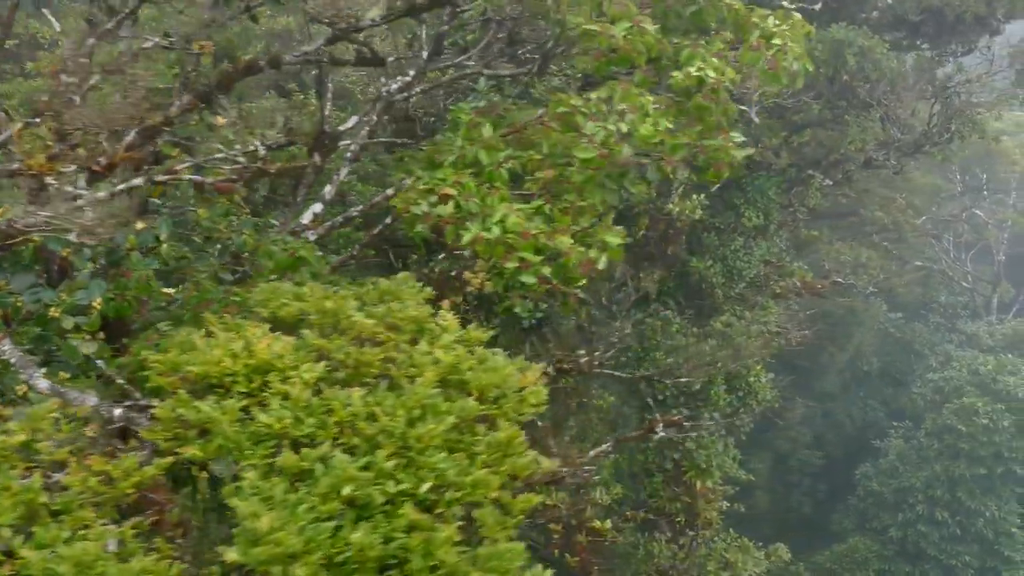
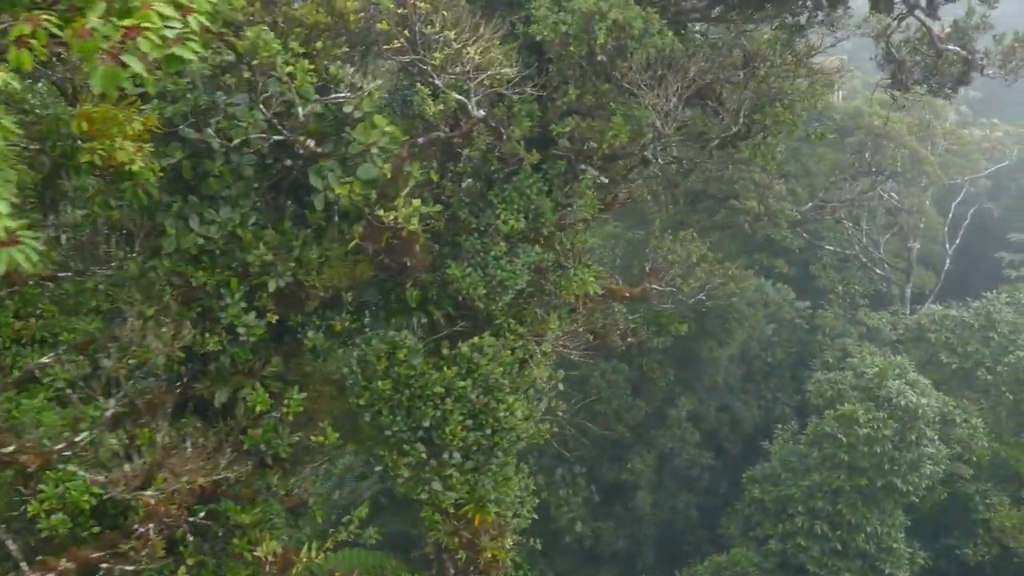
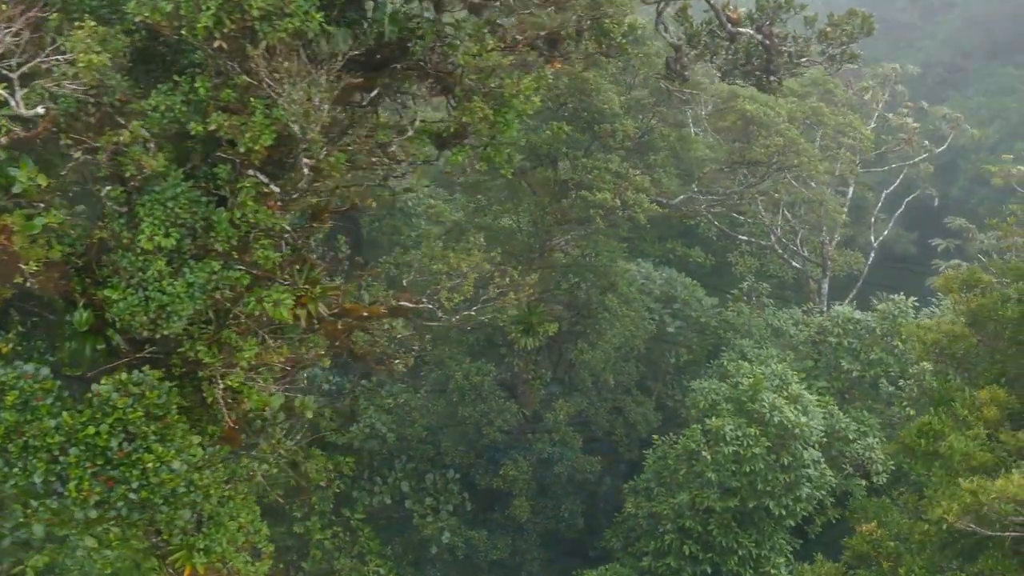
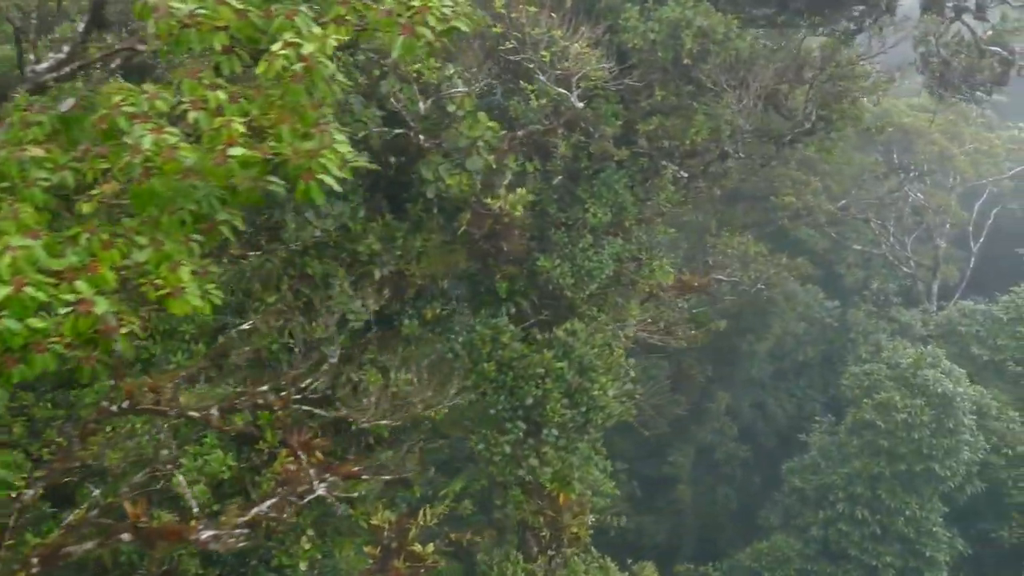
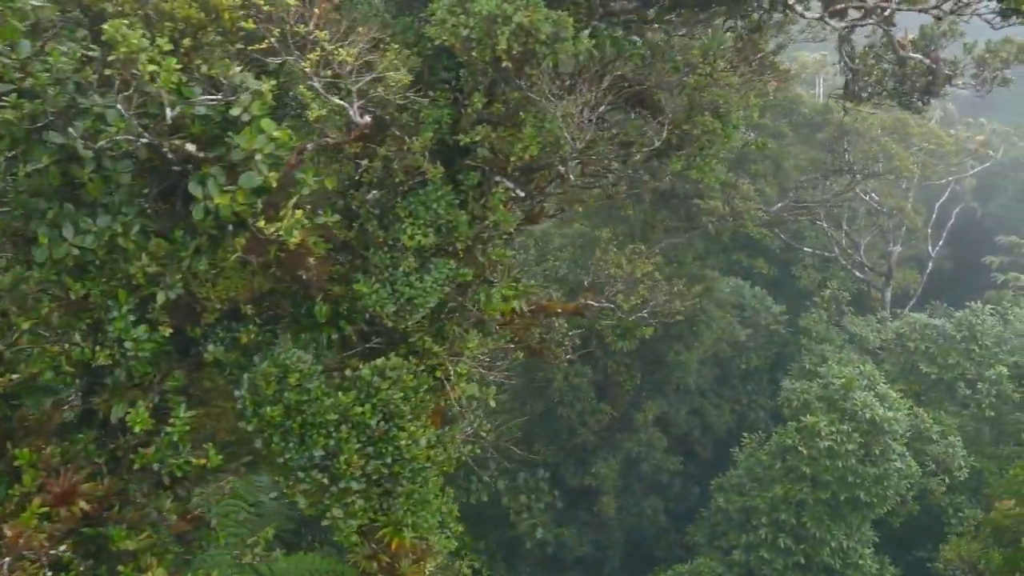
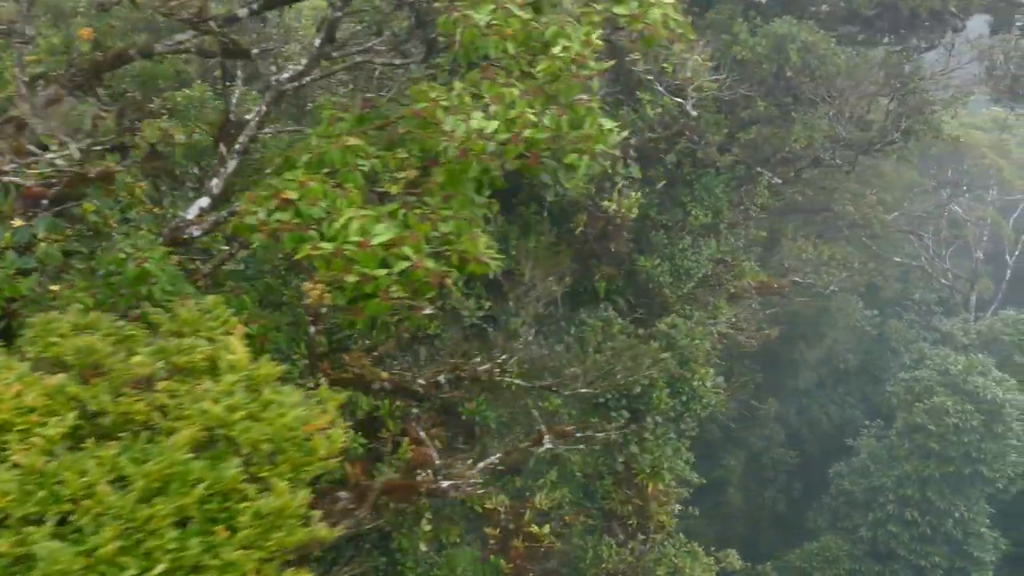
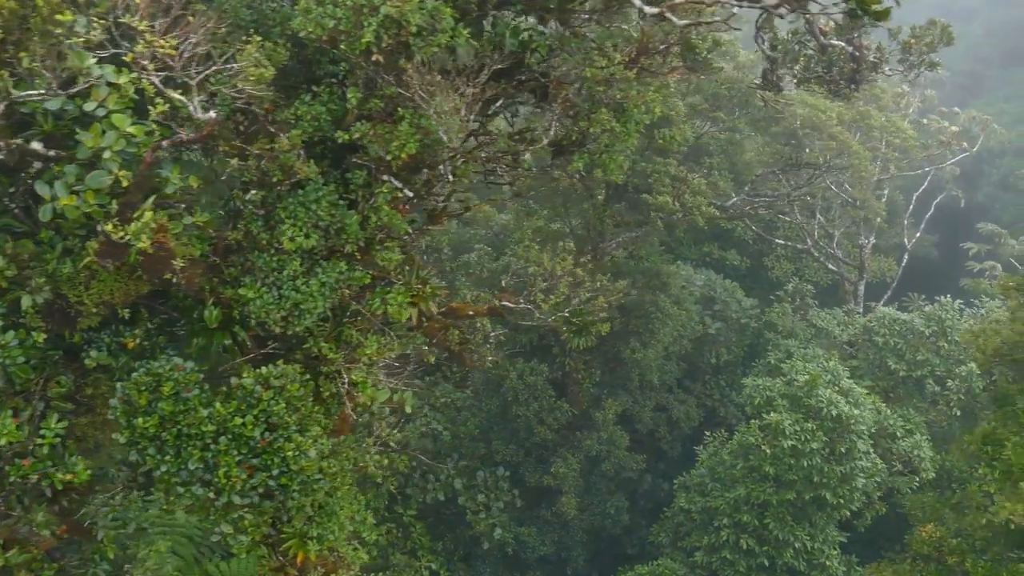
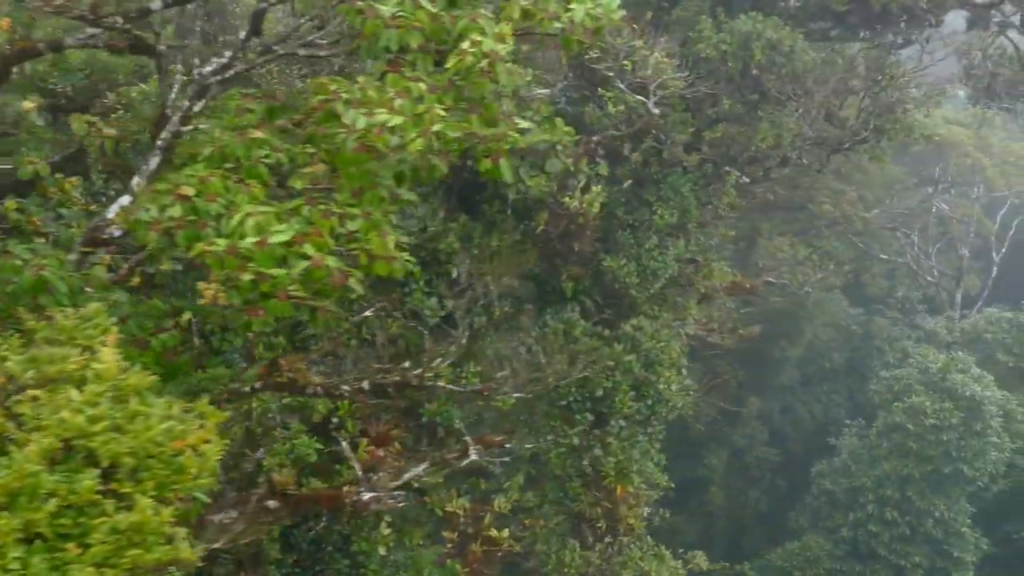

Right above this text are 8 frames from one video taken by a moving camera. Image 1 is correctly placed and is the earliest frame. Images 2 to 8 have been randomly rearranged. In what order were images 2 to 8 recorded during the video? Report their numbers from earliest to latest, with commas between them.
6, 8, 4, 2, 5, 7, 3
